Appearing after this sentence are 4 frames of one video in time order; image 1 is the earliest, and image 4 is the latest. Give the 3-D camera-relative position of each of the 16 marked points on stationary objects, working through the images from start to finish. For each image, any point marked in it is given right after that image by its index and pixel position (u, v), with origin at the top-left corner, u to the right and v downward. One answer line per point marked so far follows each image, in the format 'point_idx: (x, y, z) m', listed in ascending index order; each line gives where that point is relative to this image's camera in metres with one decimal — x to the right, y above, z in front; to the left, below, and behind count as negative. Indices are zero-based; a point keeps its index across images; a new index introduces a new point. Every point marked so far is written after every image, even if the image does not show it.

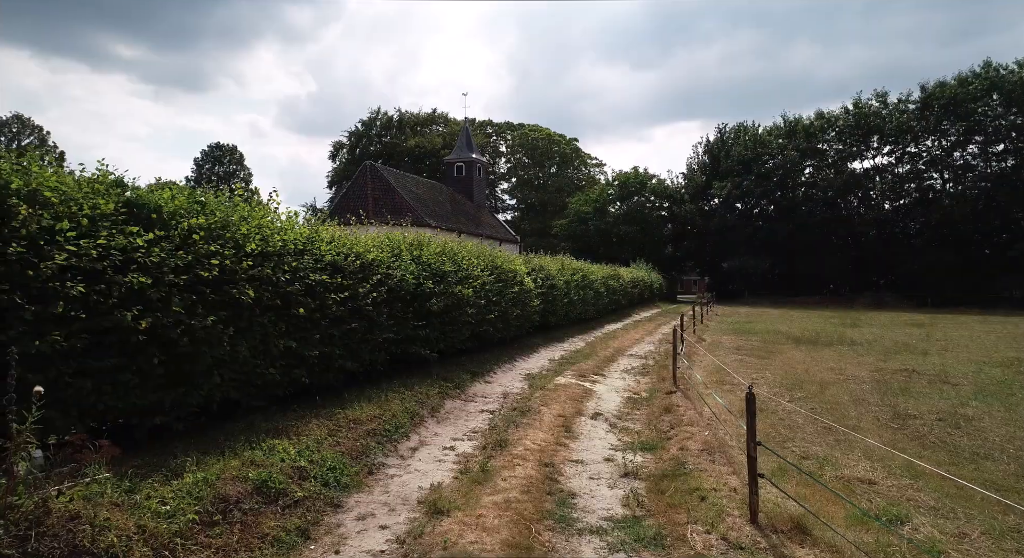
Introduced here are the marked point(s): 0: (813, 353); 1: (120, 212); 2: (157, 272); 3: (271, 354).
0: (+7.7, -1.9, +15.6) m
1: (-3.2, +0.5, +5.0) m
2: (-2.9, +0.1, +5.0) m
3: (-2.5, -0.8, +6.3) m
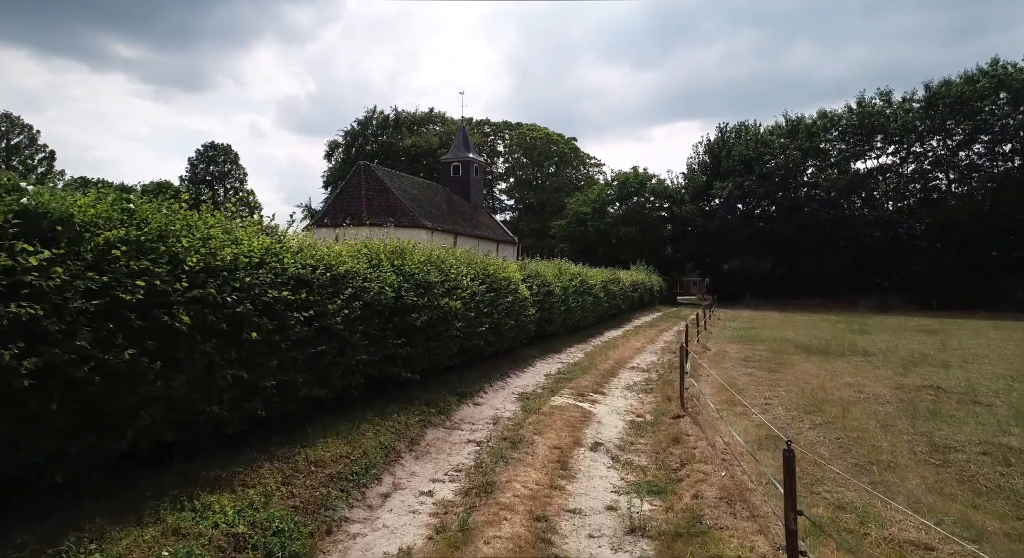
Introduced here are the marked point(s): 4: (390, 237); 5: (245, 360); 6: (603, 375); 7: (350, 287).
0: (+7.5, -2.1, +14.7) m
1: (-3.3, +0.4, +4.0) m
2: (-3.0, -0.1, +4.1) m
3: (-2.6, -1.0, +5.4) m
4: (-2.1, +0.7, +10.5) m
5: (-2.5, -0.8, +5.8) m
6: (+1.9, -2.0, +12.8) m
7: (-2.0, -0.1, +7.6) m
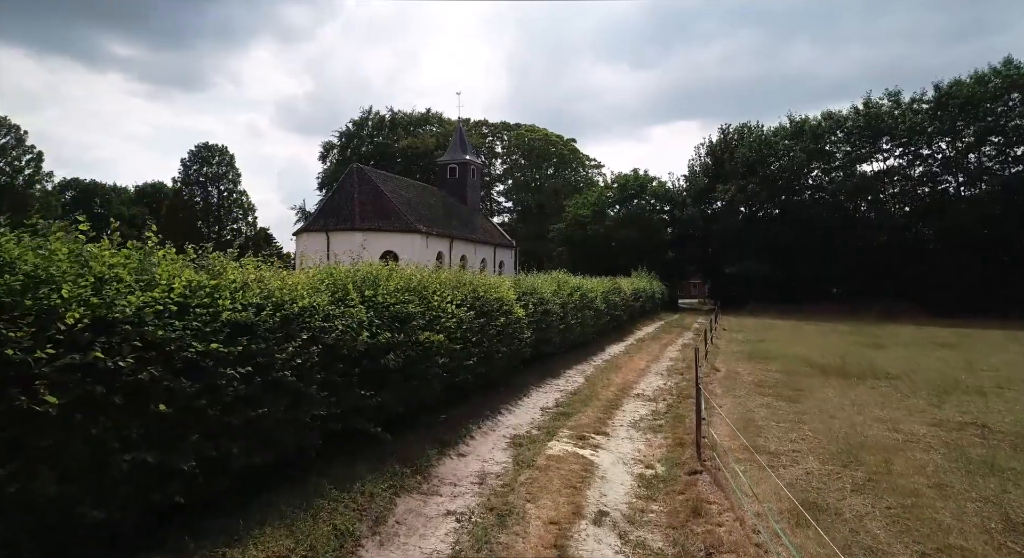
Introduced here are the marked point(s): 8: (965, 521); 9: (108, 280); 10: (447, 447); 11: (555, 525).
0: (+7.4, -2.5, +13.4) m
1: (-3.4, 0.0, +2.8) m
2: (-3.2, -0.5, +2.8) m
3: (-2.8, -1.4, +4.1) m
4: (-2.3, +0.3, +9.3) m
5: (-2.7, -1.2, +4.5) m
6: (+1.8, -2.4, +11.5) m
7: (-2.2, -0.5, +6.3) m
8: (+4.5, -2.4, +6.1) m
9: (-3.0, 0.0, +4.5) m
10: (-0.8, -2.2, +8.1) m
11: (+0.4, -2.5, +6.1) m
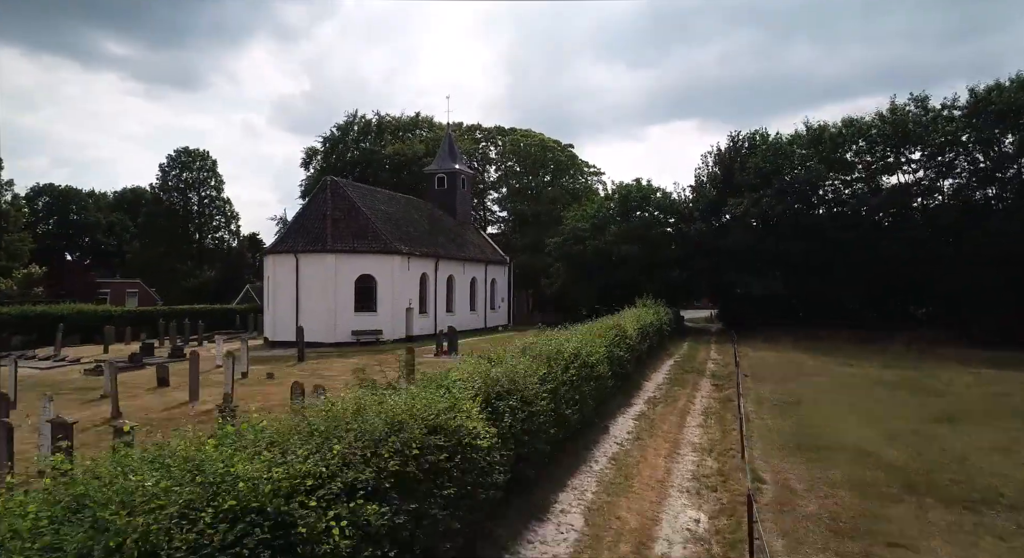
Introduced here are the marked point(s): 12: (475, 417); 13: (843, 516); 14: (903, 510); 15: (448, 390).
0: (+6.9, -4.1, +9.1) m
1: (-3.9, -1.7, -1.5) m
2: (-3.6, -2.1, -1.5) m
3: (-3.2, -3.0, -0.2) m
4: (-2.8, -1.3, +5.0) m
5: (-3.2, -2.8, +0.2) m
6: (+1.3, -4.0, +7.2) m
7: (-2.6, -2.1, +2.1) m
8: (+4.0, -4.0, +1.8) m
9: (-3.5, -1.6, +0.2) m
10: (-1.3, -3.8, +3.8) m
11: (-0.1, -4.1, +1.8) m
12: (-0.5, -1.9, +8.5) m
13: (+5.7, -4.1, +10.5) m
14: (+6.8, -4.1, +10.5) m
15: (-0.9, -1.6, +8.9) m
